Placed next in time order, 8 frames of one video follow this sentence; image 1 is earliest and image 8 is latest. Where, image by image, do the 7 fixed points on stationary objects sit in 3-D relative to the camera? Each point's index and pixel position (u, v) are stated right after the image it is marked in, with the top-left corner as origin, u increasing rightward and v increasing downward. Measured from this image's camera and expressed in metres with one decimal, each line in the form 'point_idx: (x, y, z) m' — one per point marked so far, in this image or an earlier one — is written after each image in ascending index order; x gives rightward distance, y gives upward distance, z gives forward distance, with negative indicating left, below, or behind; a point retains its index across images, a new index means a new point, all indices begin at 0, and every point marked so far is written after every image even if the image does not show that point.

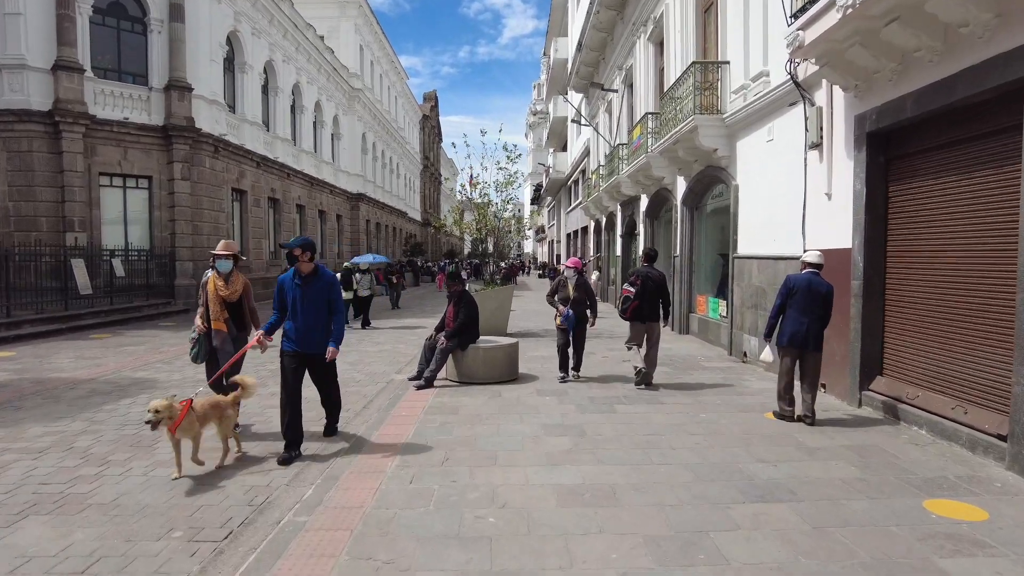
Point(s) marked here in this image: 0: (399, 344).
0: (-1.9, -0.9, +11.4) m
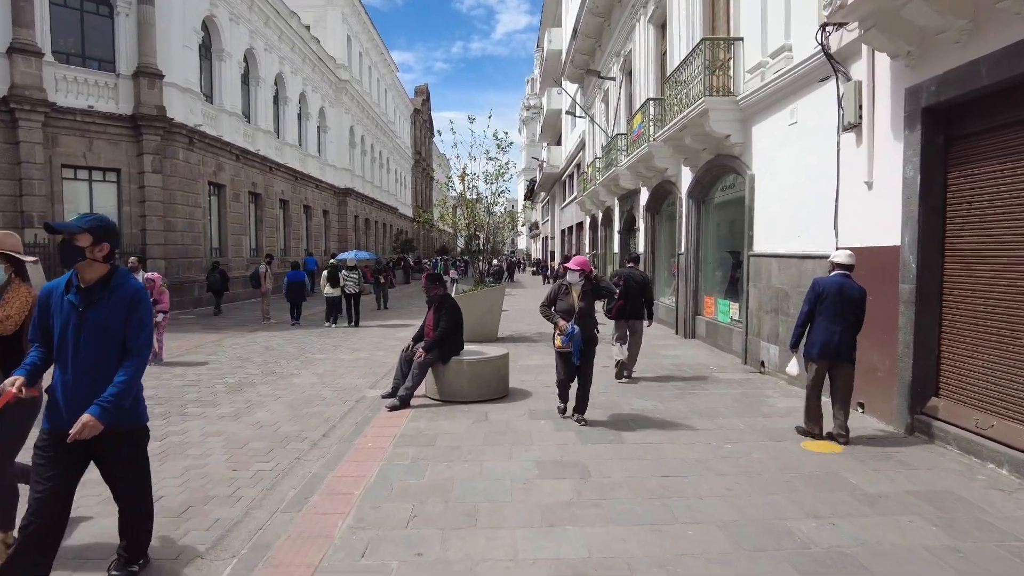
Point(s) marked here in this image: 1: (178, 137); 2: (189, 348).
0: (-2.0, -1.0, +10.4) m
1: (-9.0, +4.1, +17.7) m
2: (-5.4, -1.0, +11.0) m
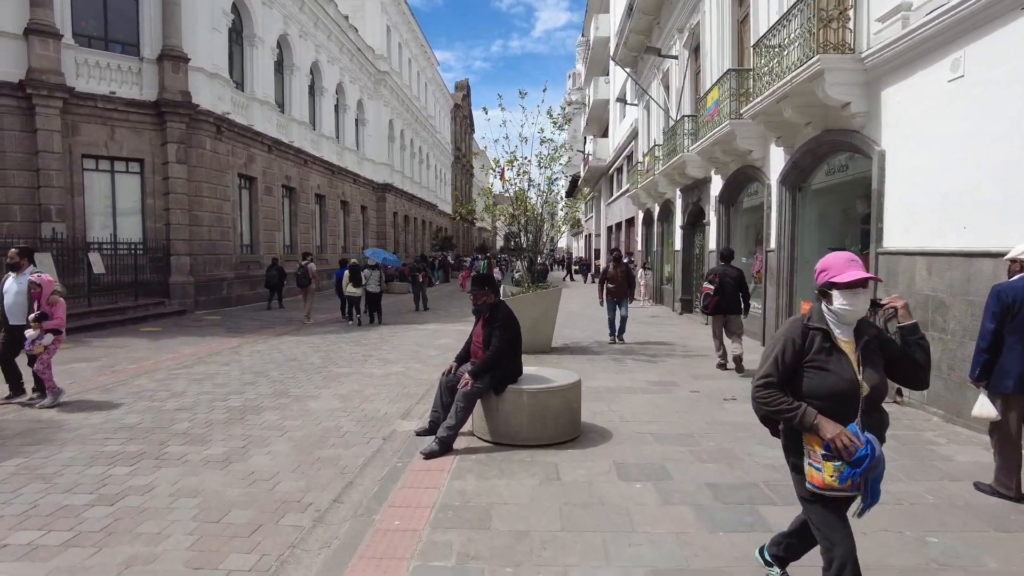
0: (-1.3, -1.0, +8.9) m
1: (-7.8, +4.1, +16.6) m
2: (-4.6, -1.0, +9.7) m
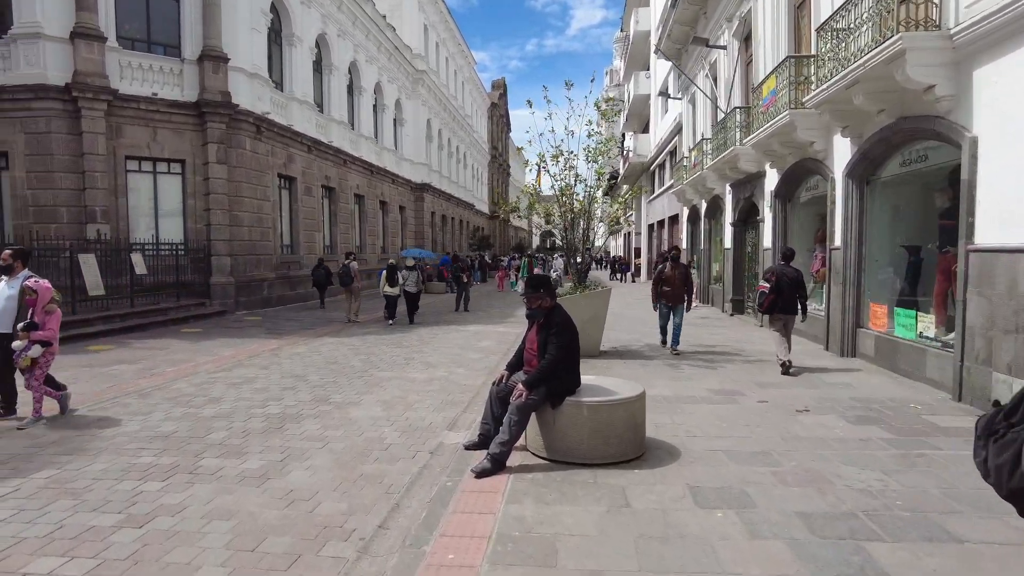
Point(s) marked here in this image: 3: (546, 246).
0: (-0.7, -1.0, +8.5) m
1: (-6.7, +4.1, +16.6) m
2: (-3.9, -1.0, +9.5) m
3: (+0.7, +0.8, +12.8) m
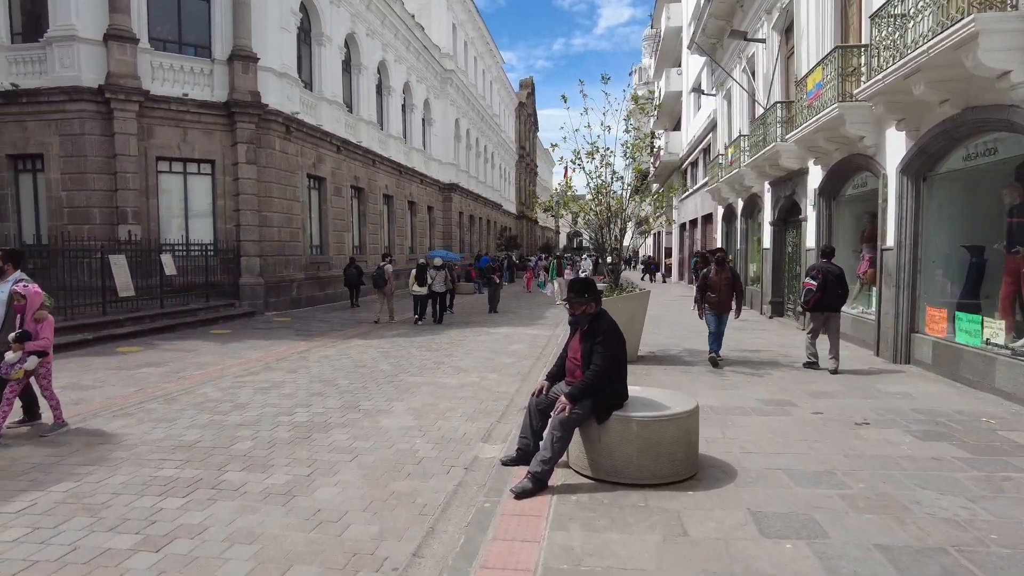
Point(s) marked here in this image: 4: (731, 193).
0: (-0.2, -1.0, +8.2) m
1: (-6.0, +4.1, +16.5) m
2: (-3.5, -1.0, +9.4) m
3: (+1.3, +0.8, +12.5) m
4: (+6.2, +2.7, +18.8) m
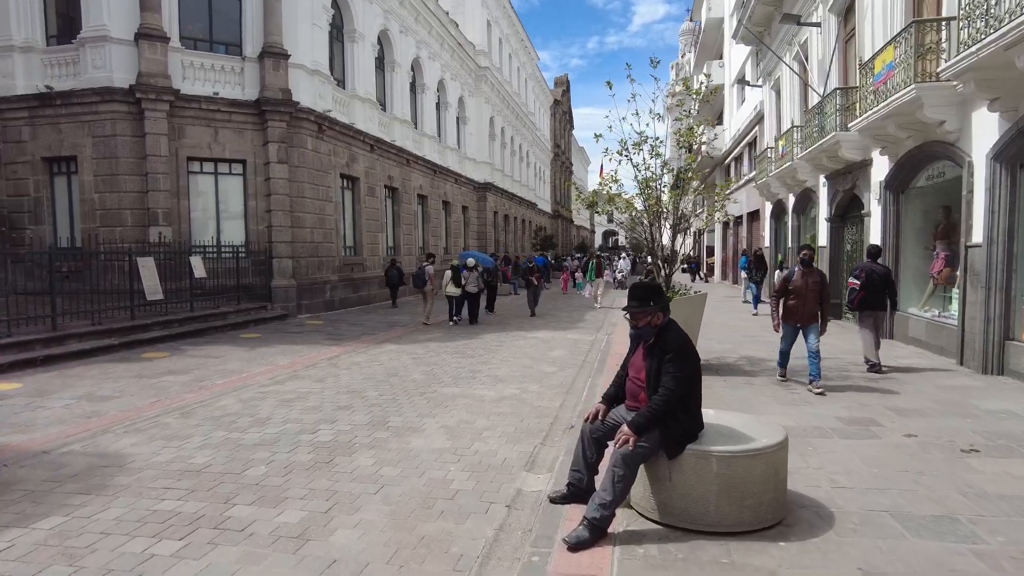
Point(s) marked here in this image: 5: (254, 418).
0: (+0.3, -1.1, +7.5) m
1: (-5.1, +4.0, +16.2) m
2: (-2.9, -1.1, +8.9) m
3: (+2.0, +0.8, +11.7) m
4: (+7.3, +2.7, +17.8) m
5: (-2.4, -1.2, +6.2) m
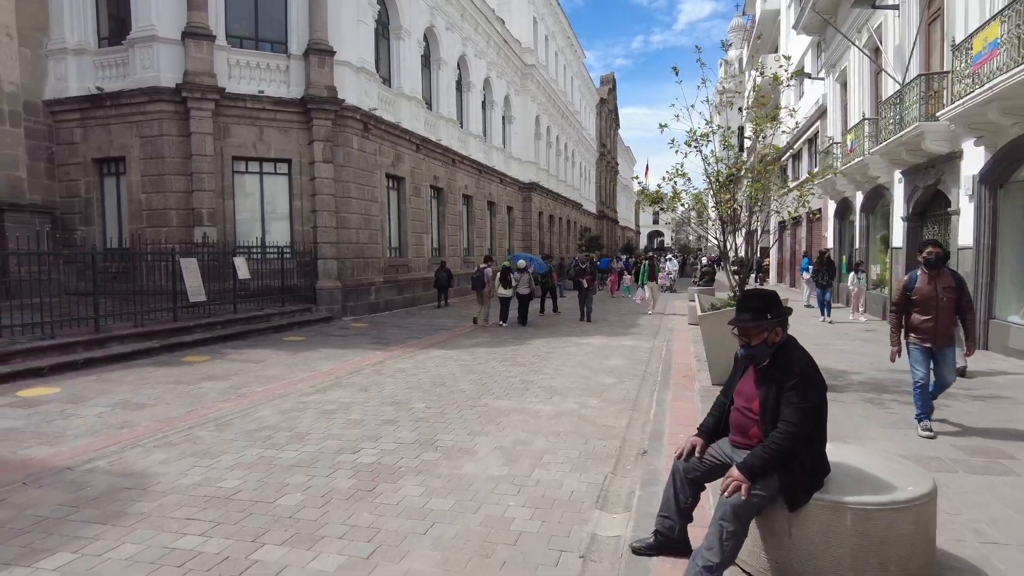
0: (+0.9, -1.1, +6.9) m
1: (-3.9, +4.0, +15.8) m
2: (-2.2, -1.1, +8.4) m
3: (+2.8, +0.7, +10.9) m
4: (+8.5, +2.6, +16.7) m
5: (-1.9, -1.2, +5.7) m
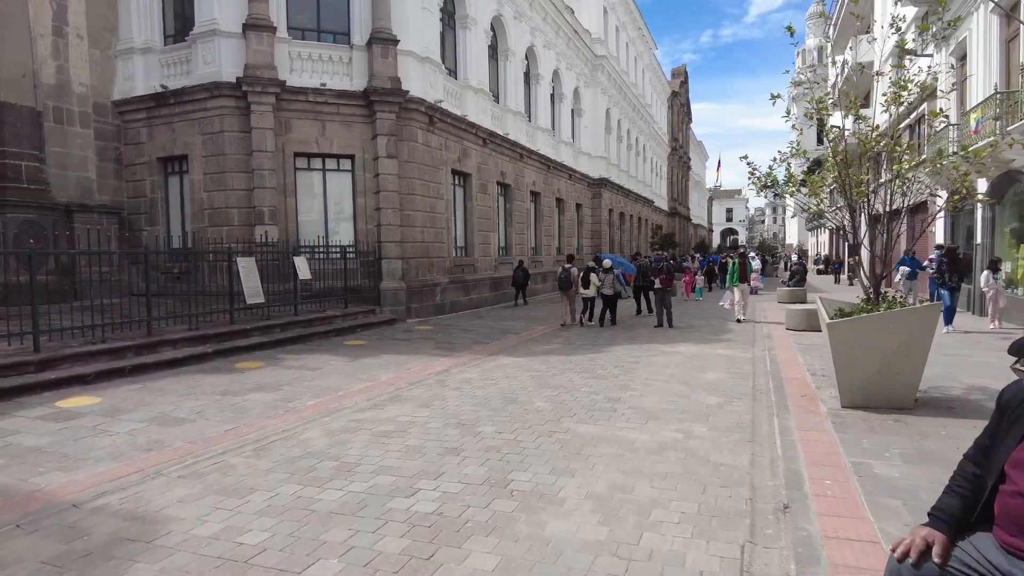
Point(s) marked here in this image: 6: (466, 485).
0: (+1.6, -1.1, +5.7) m
1: (-2.2, +4.0, +15.1) m
2: (-1.3, -1.1, +7.5) m
3: (+4.0, +0.7, +9.5) m
4: (+10.2, +2.6, +14.6) m
5: (-1.3, -1.3, +4.8) m
6: (-0.3, -1.2, +4.1) m
